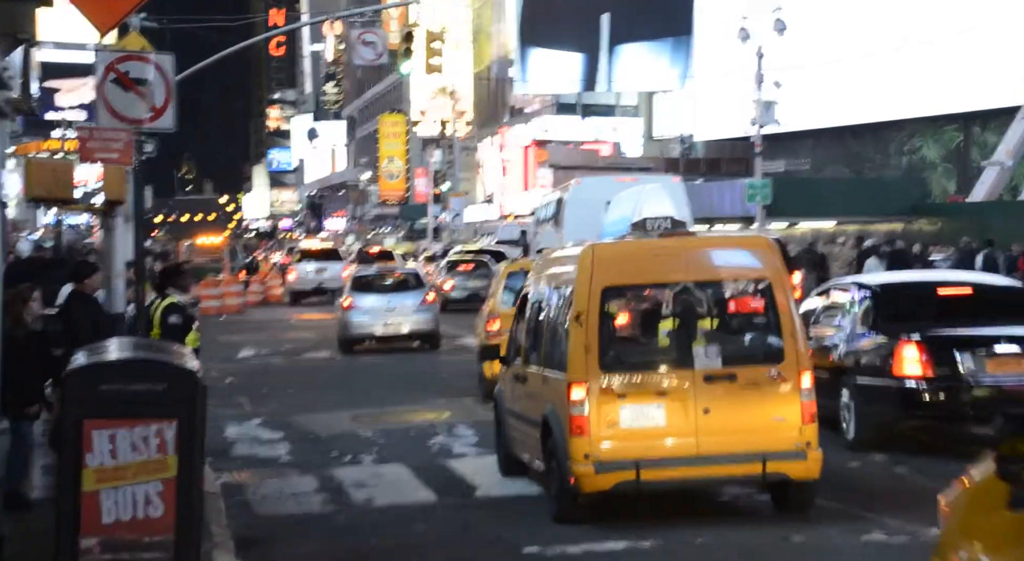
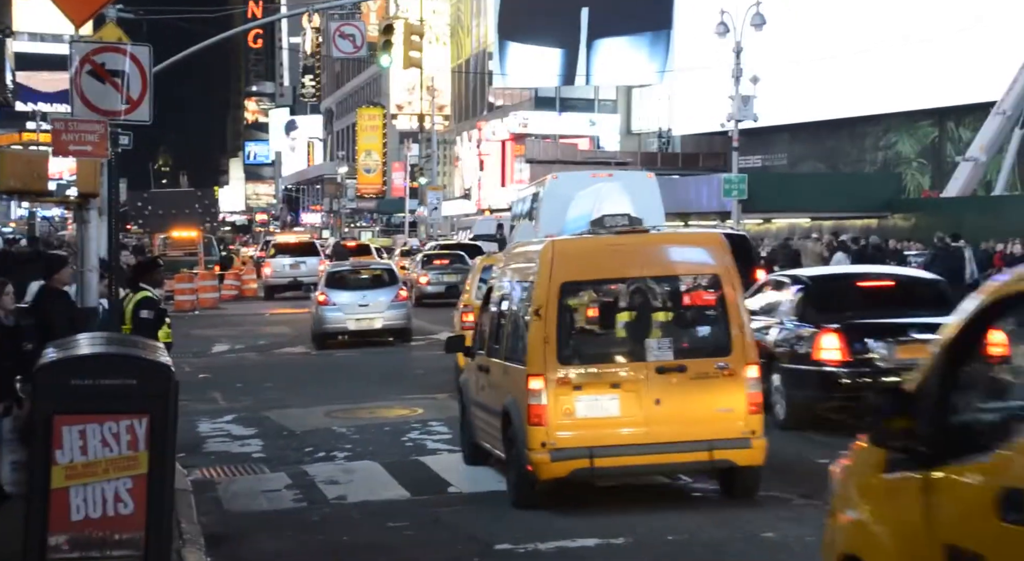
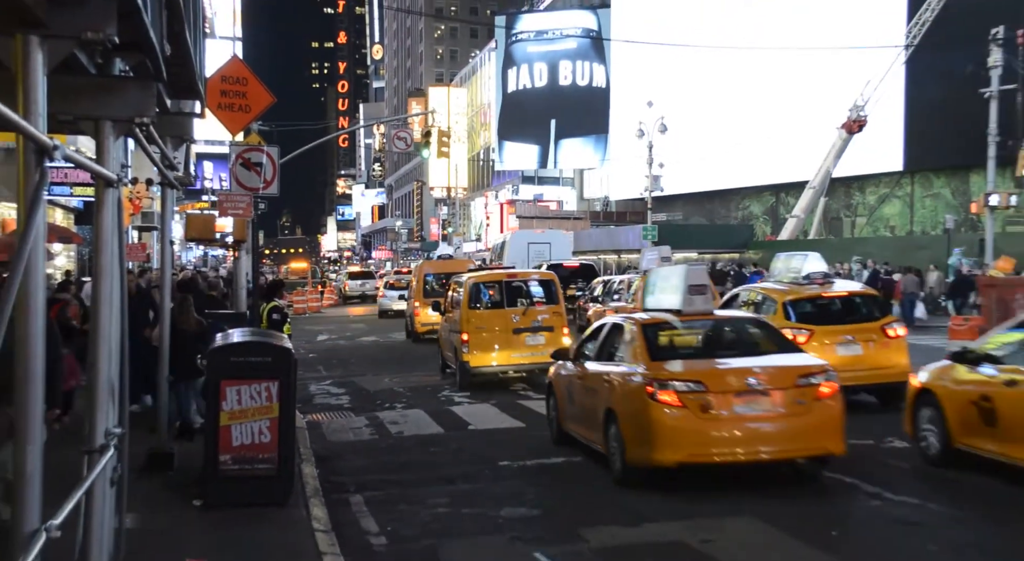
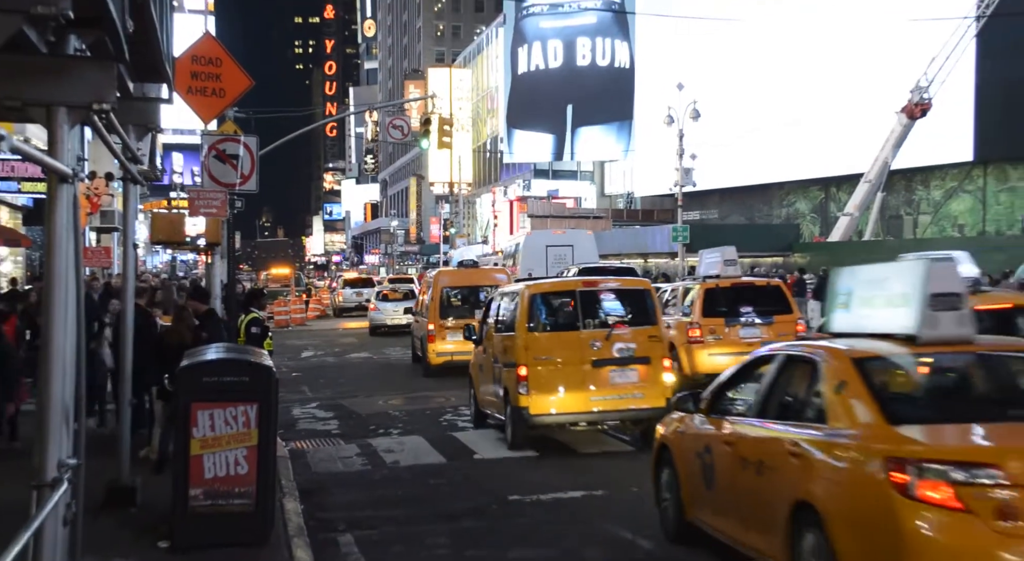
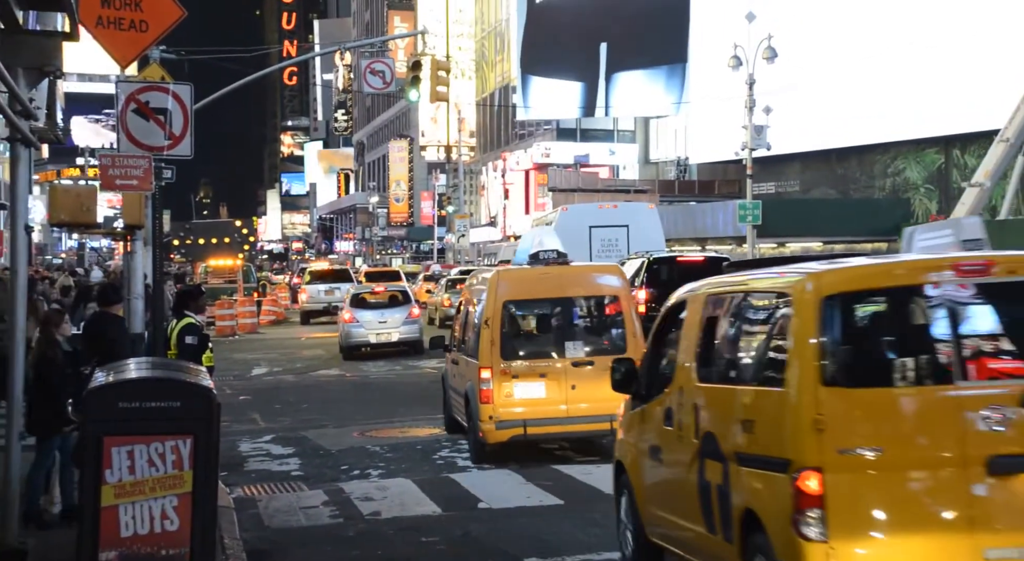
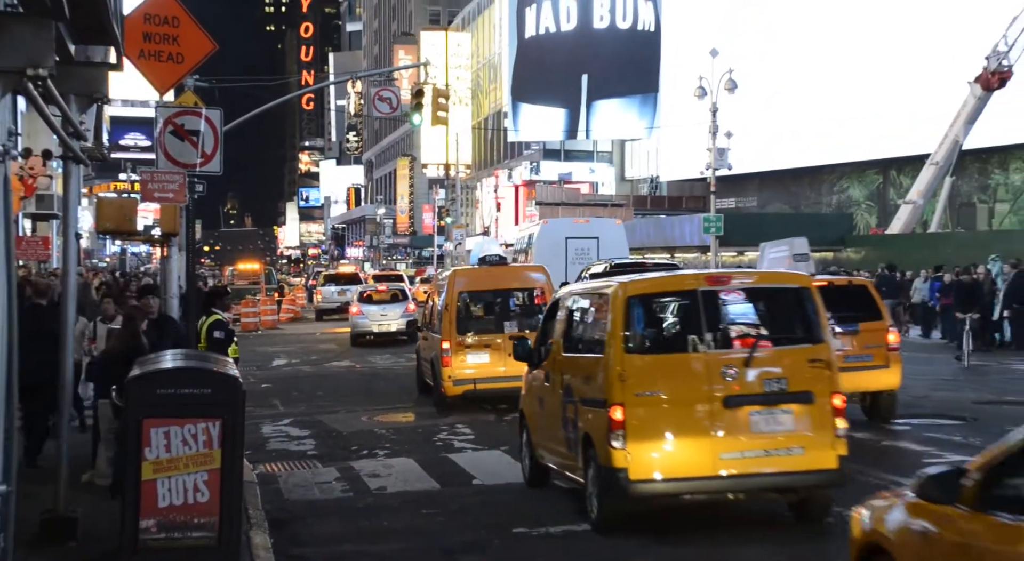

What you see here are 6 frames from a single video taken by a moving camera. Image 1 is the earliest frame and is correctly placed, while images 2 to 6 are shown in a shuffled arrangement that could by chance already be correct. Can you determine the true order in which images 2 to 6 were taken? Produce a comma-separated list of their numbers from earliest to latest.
2, 5, 6, 4, 3
